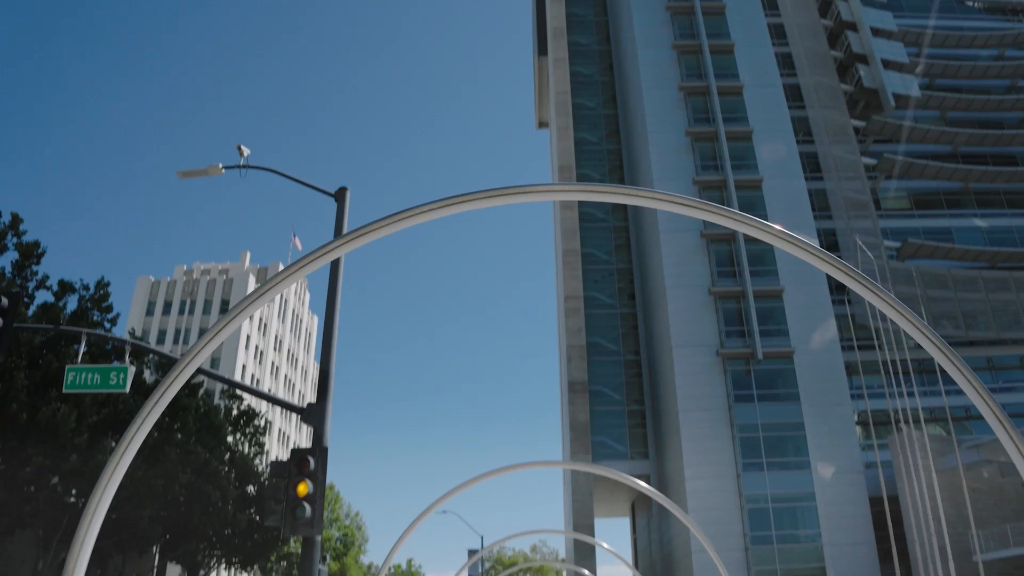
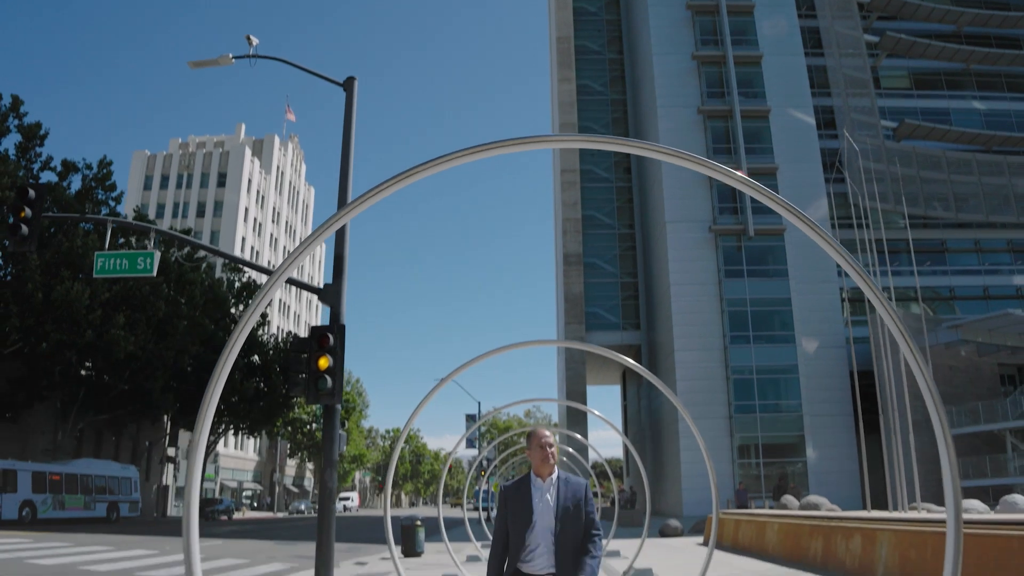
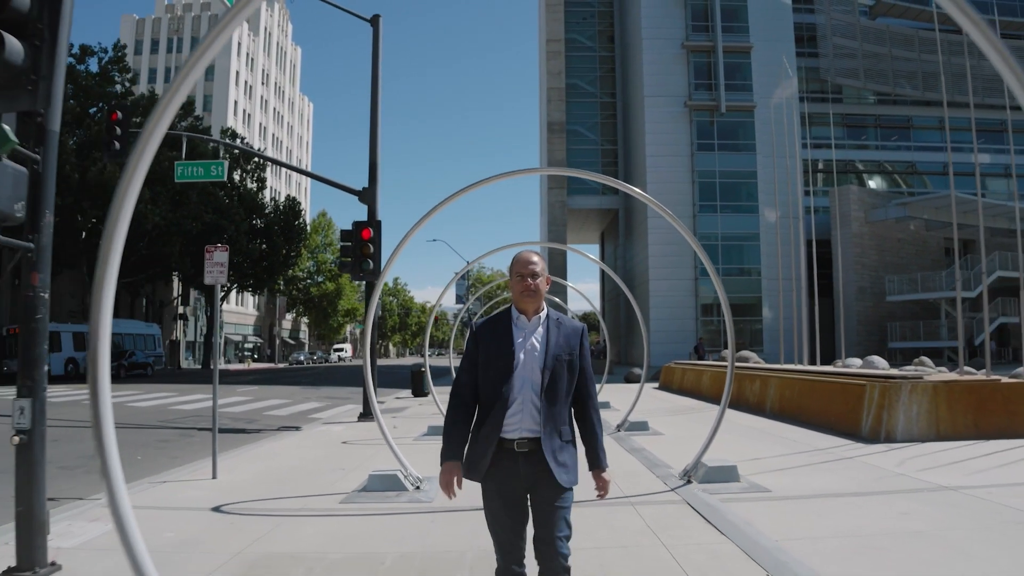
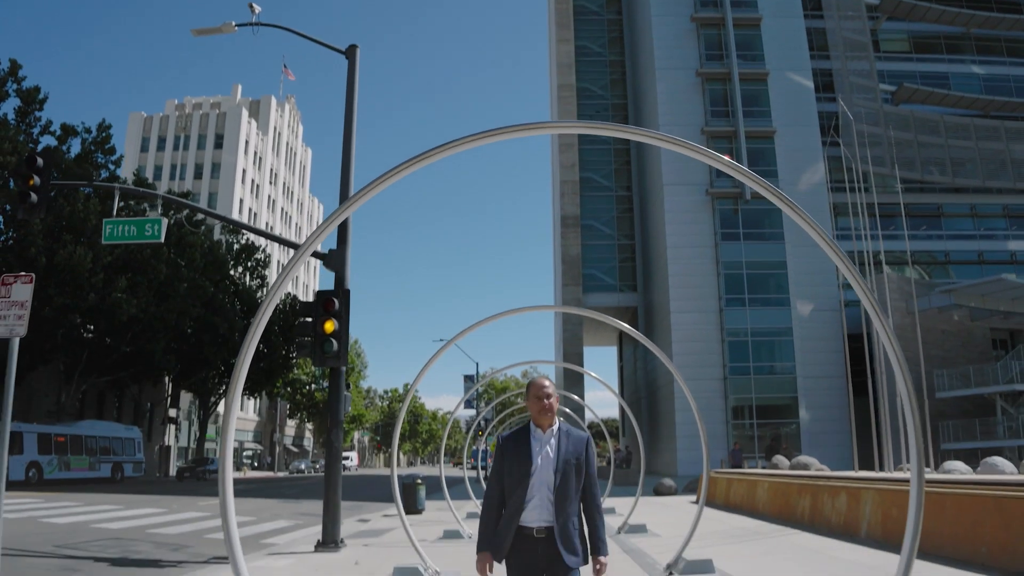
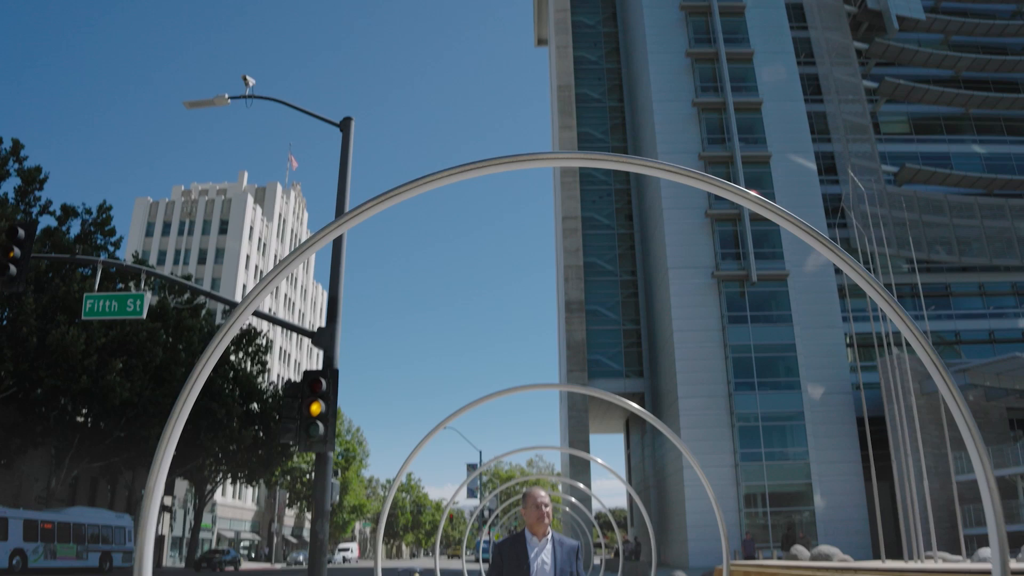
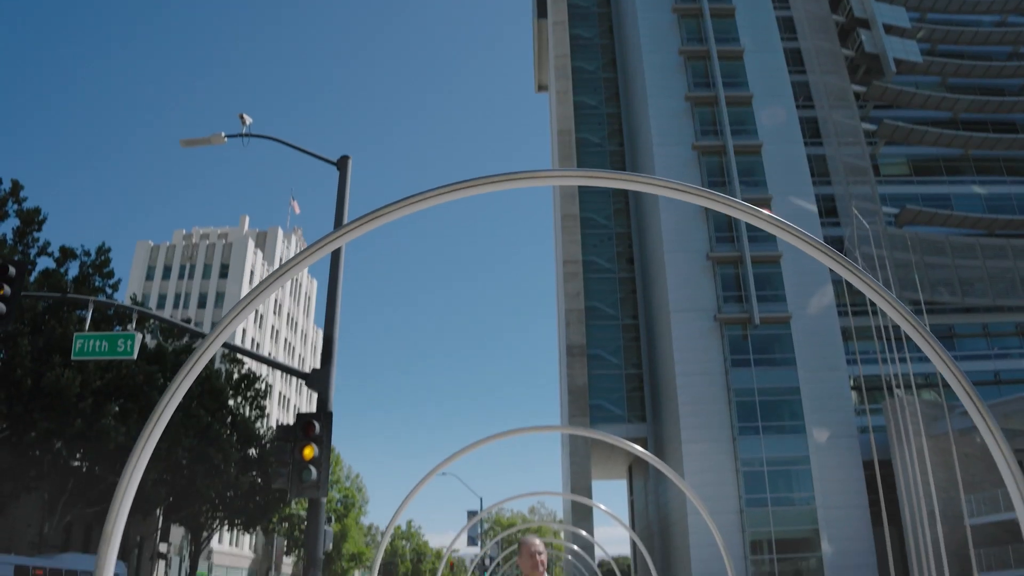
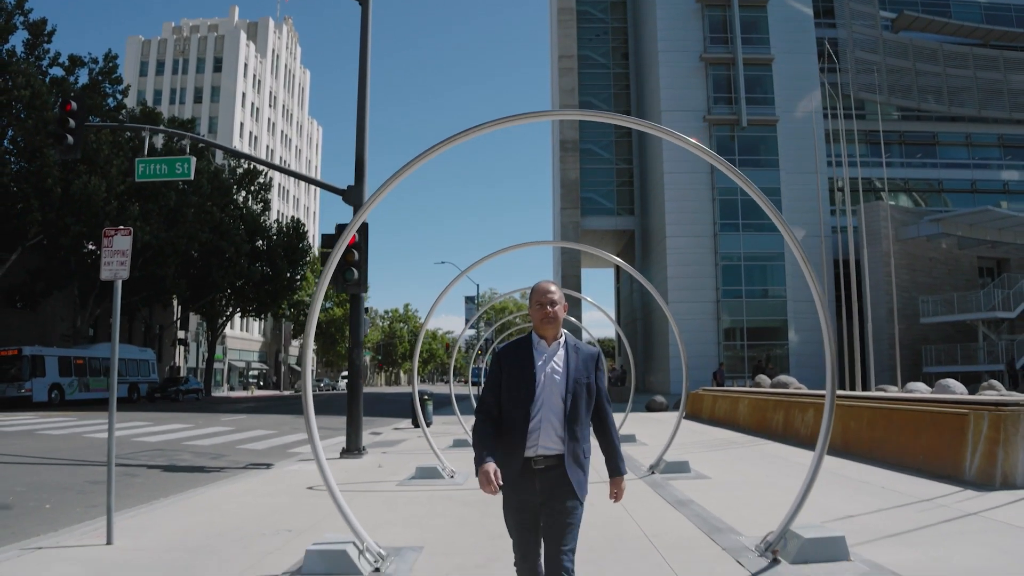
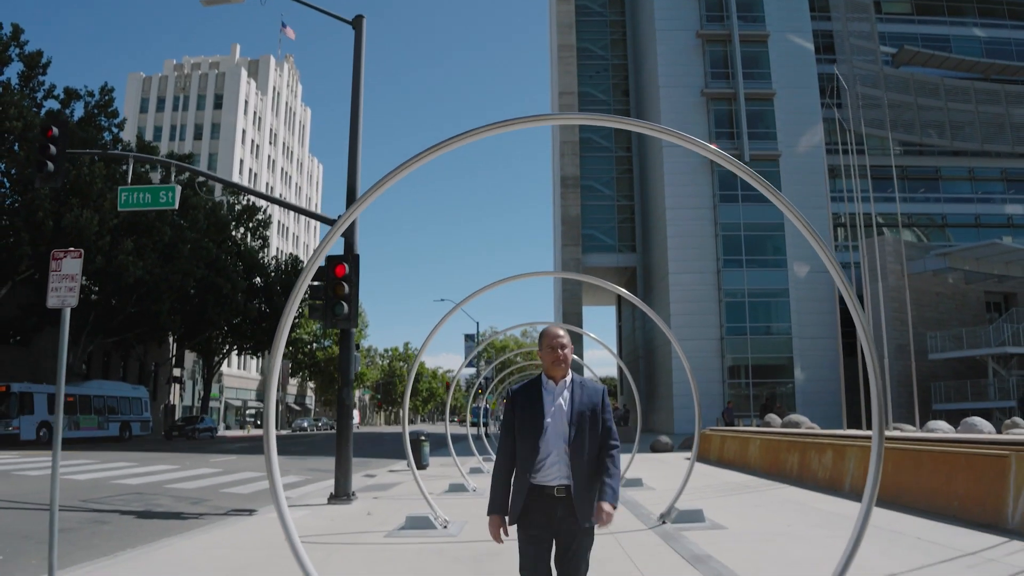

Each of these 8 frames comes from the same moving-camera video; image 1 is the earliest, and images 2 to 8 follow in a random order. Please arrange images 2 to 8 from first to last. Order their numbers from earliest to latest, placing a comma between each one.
6, 5, 2, 4, 8, 7, 3
